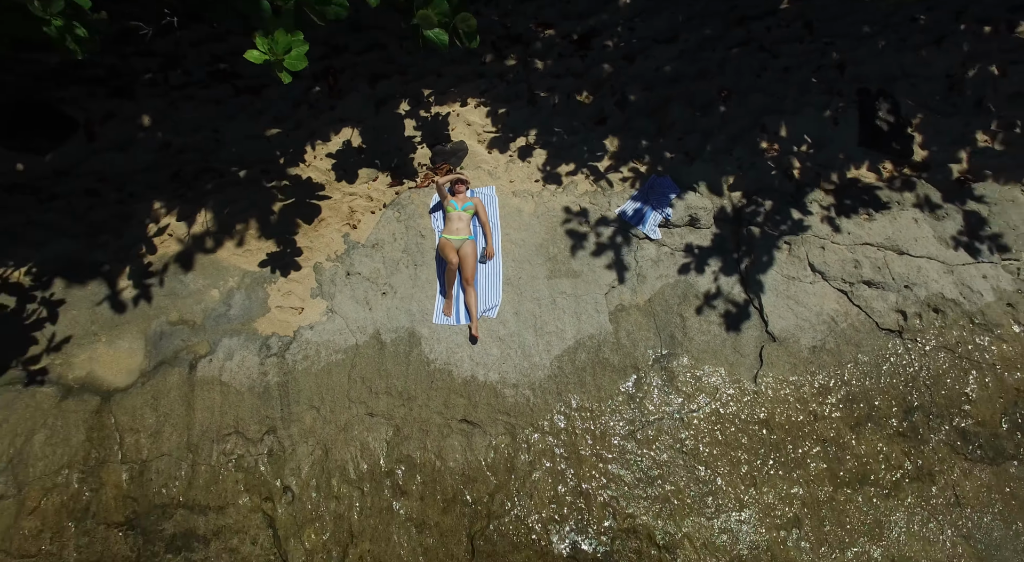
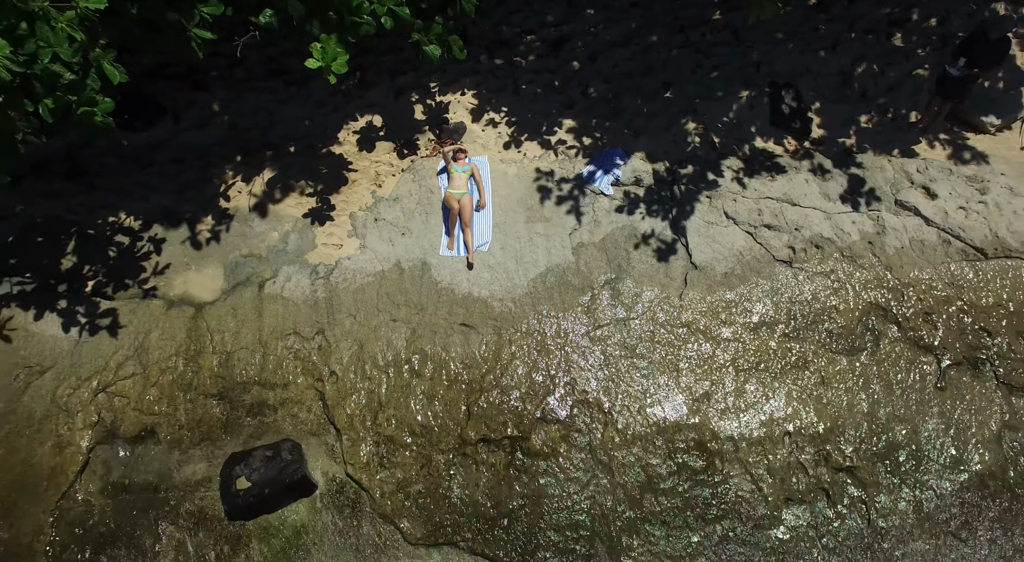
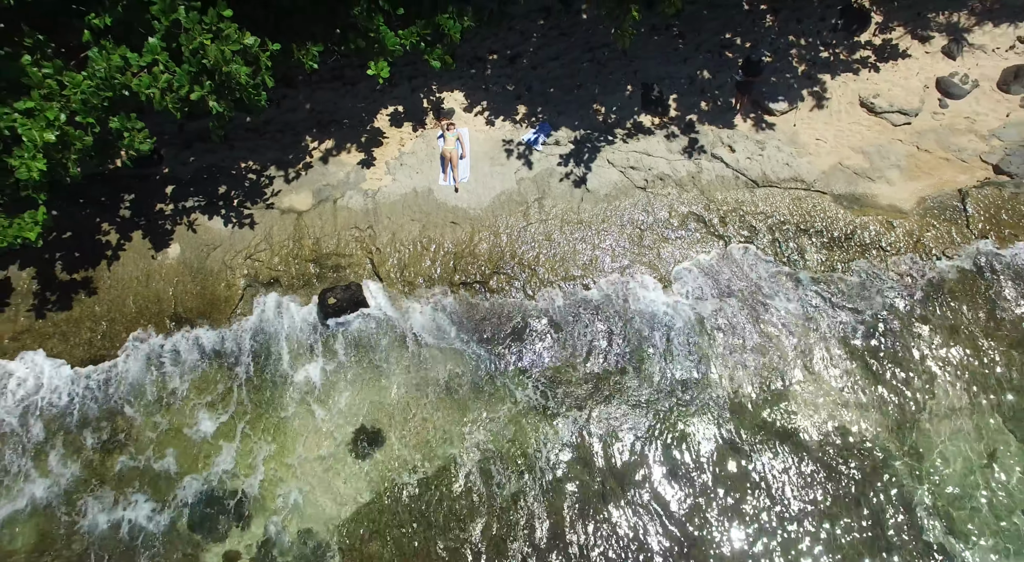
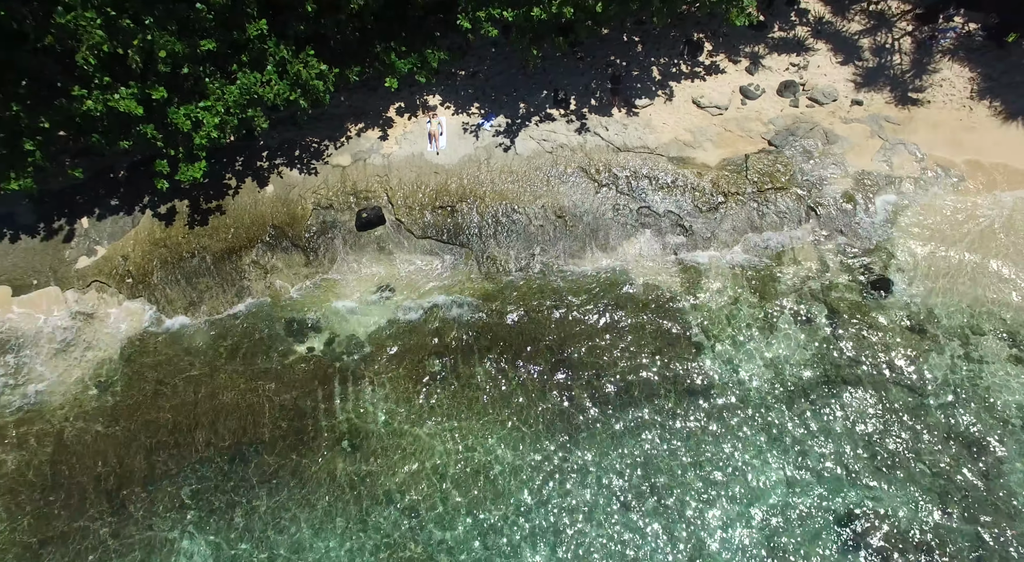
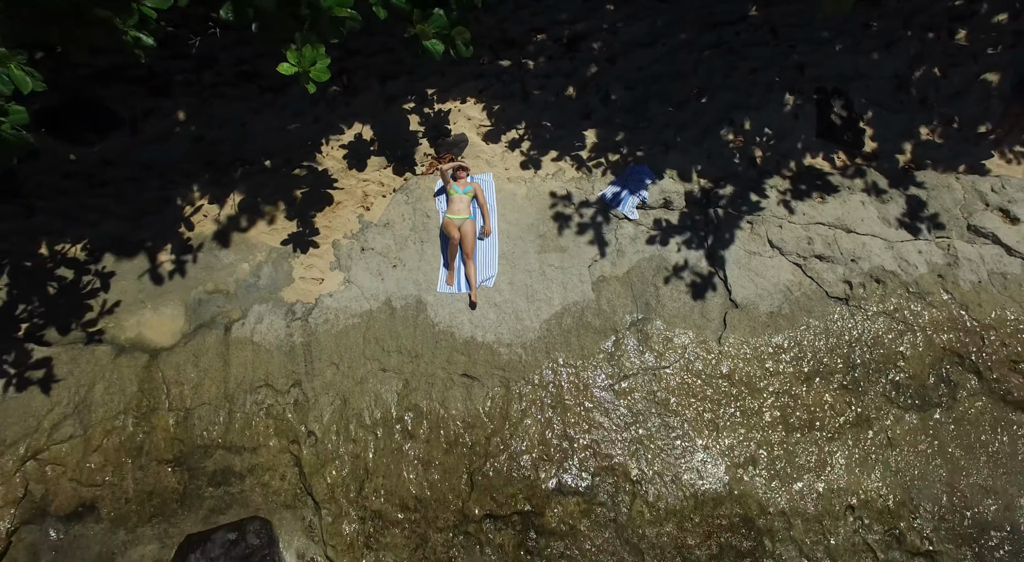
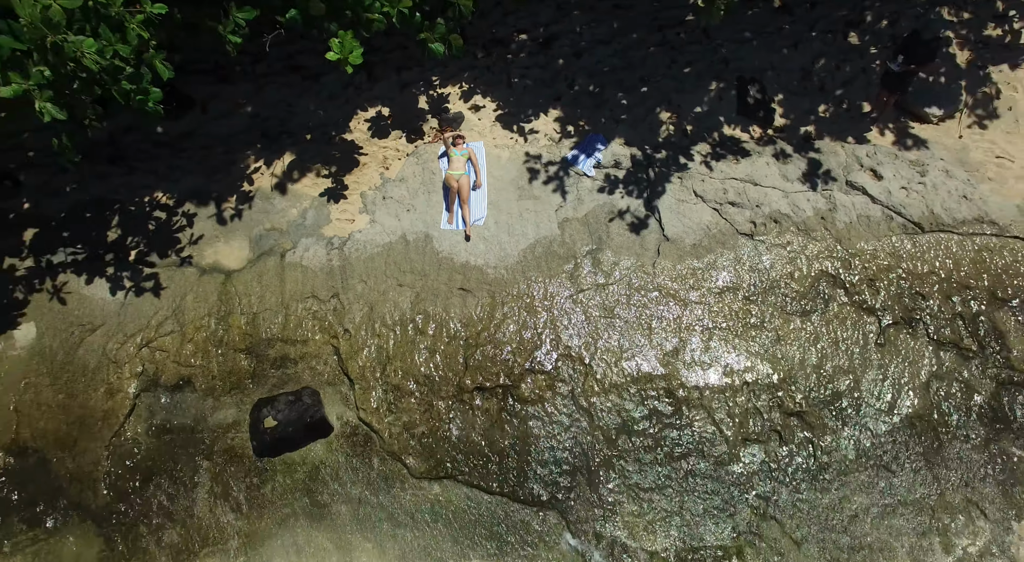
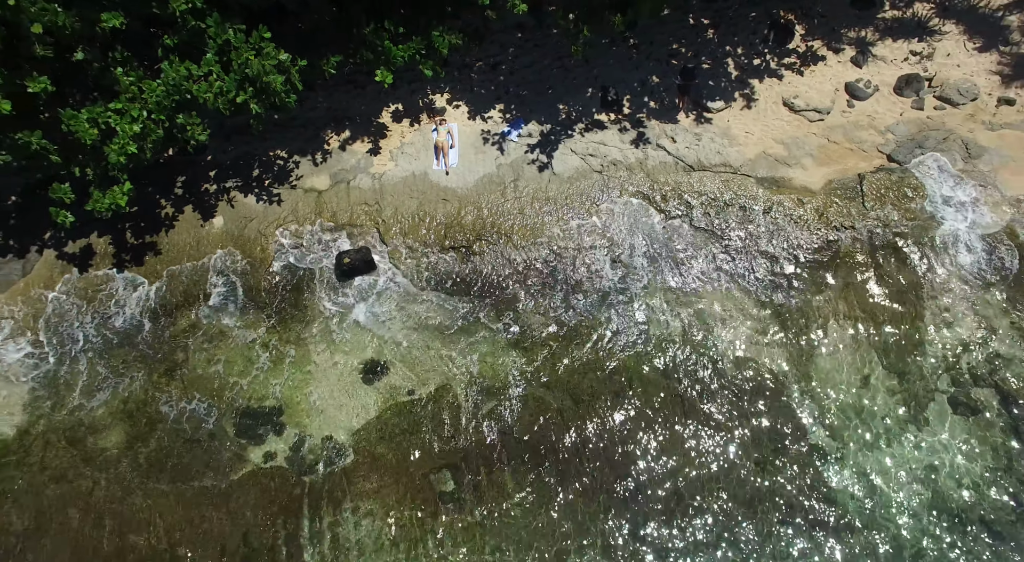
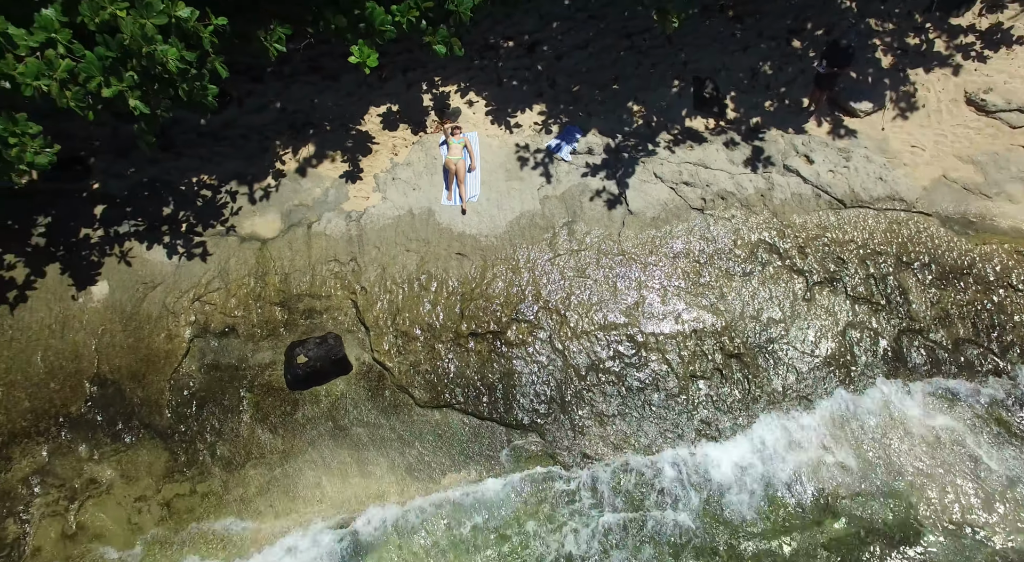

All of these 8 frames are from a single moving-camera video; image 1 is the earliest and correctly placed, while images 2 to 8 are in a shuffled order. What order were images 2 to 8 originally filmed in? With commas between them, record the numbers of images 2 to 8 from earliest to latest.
5, 2, 6, 8, 3, 7, 4
